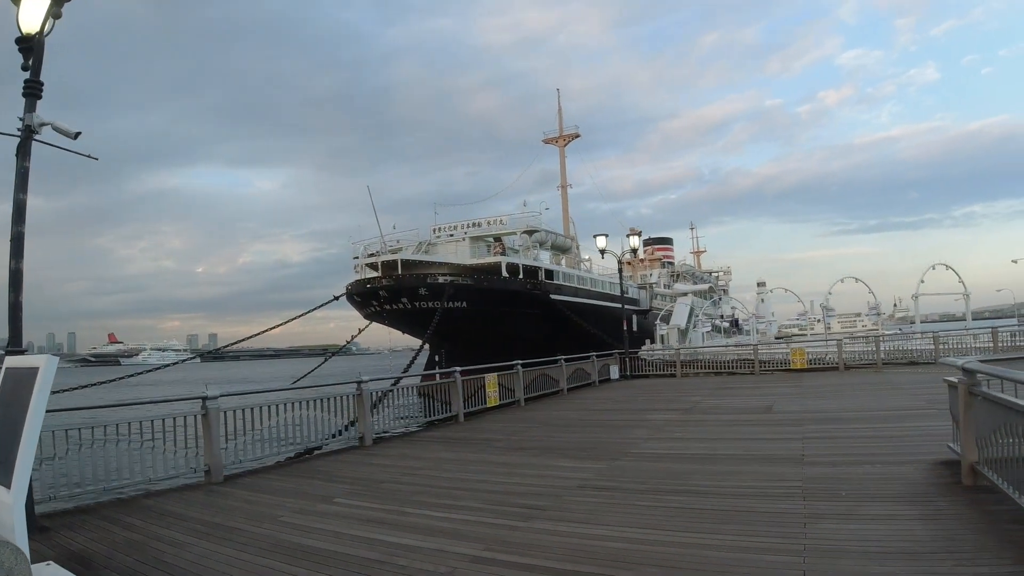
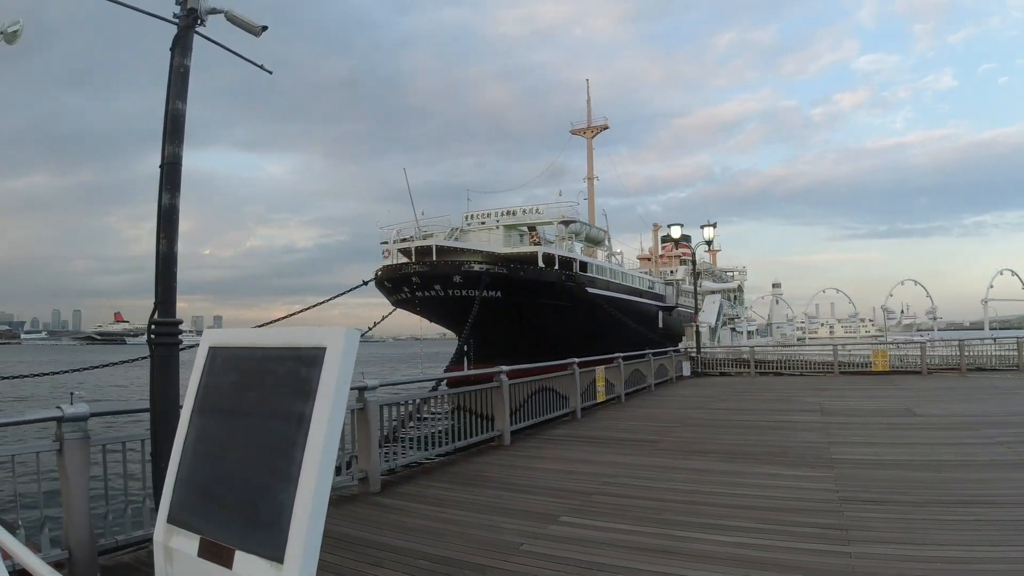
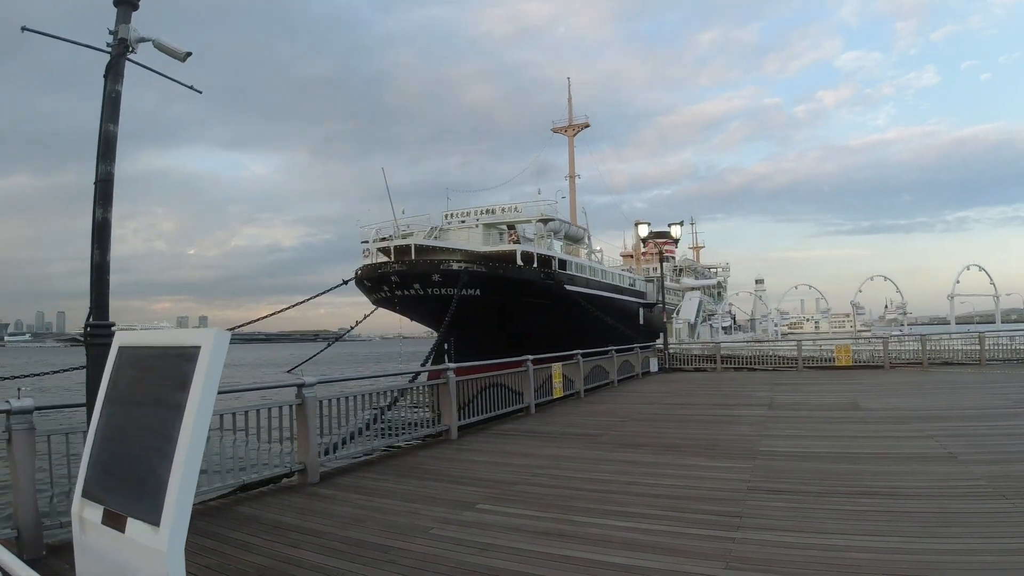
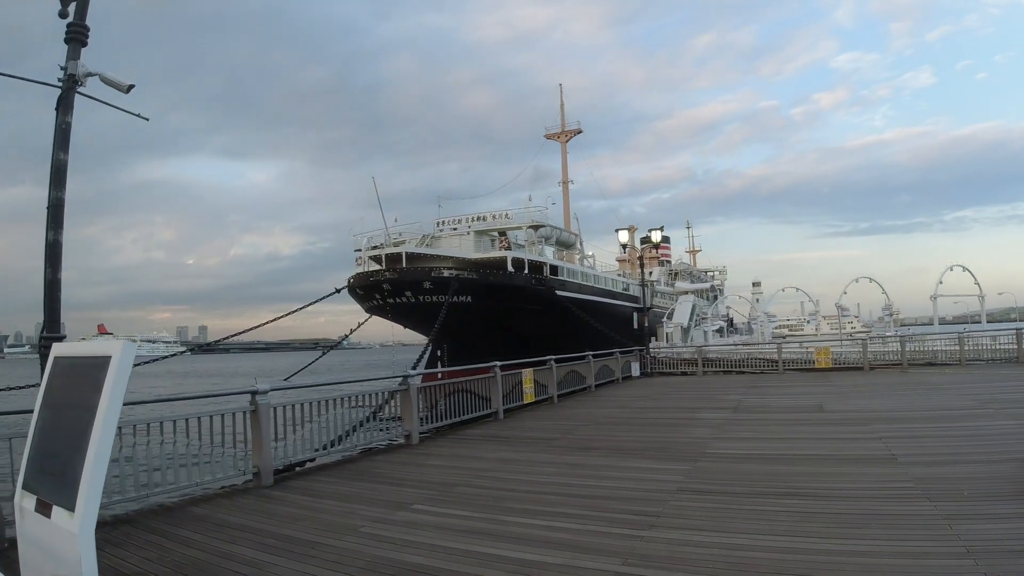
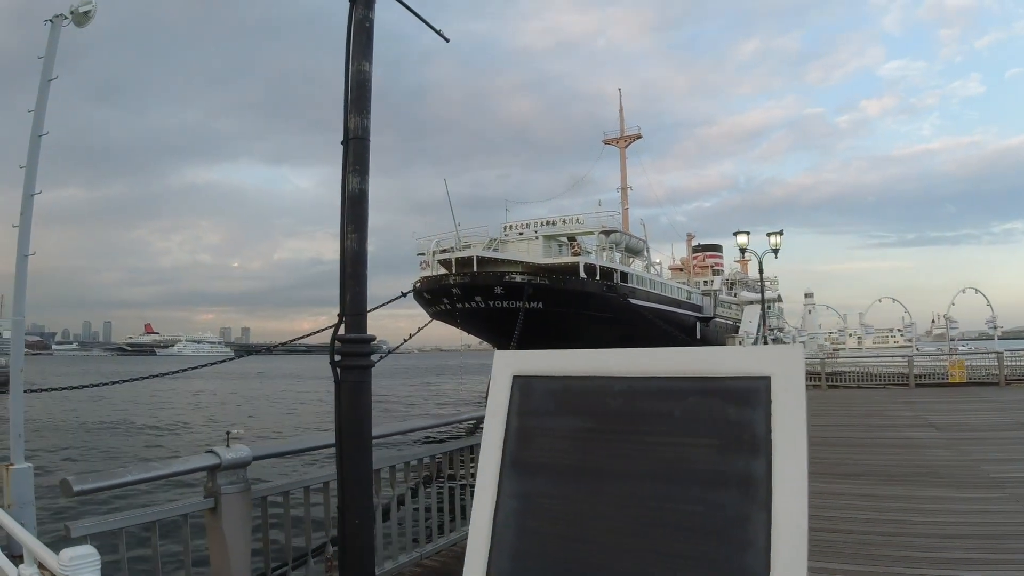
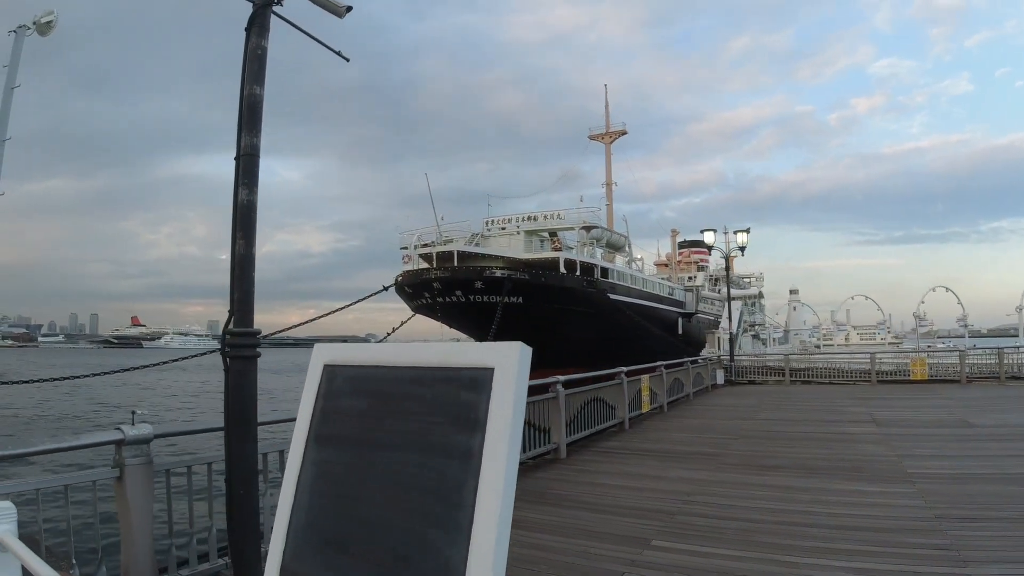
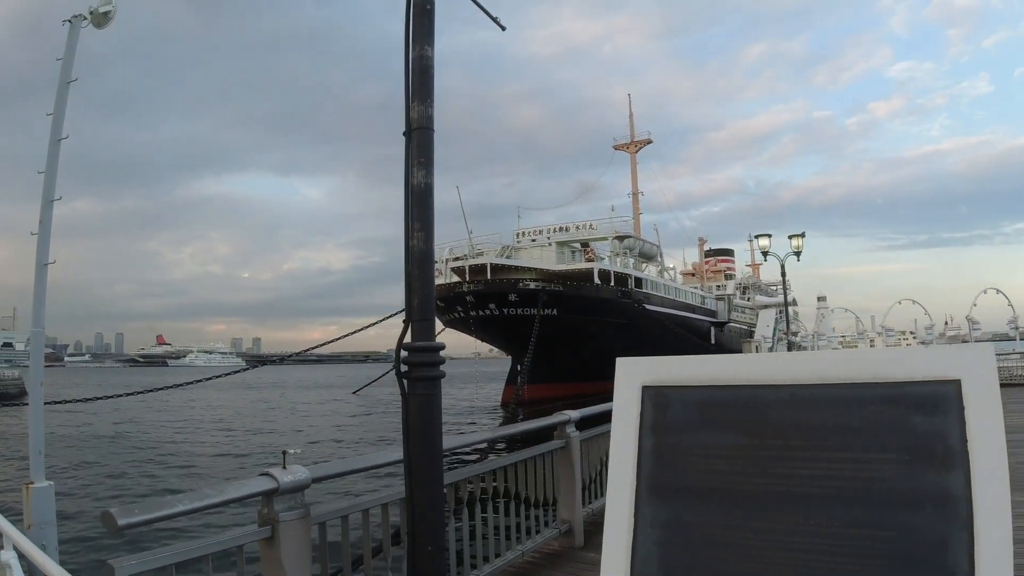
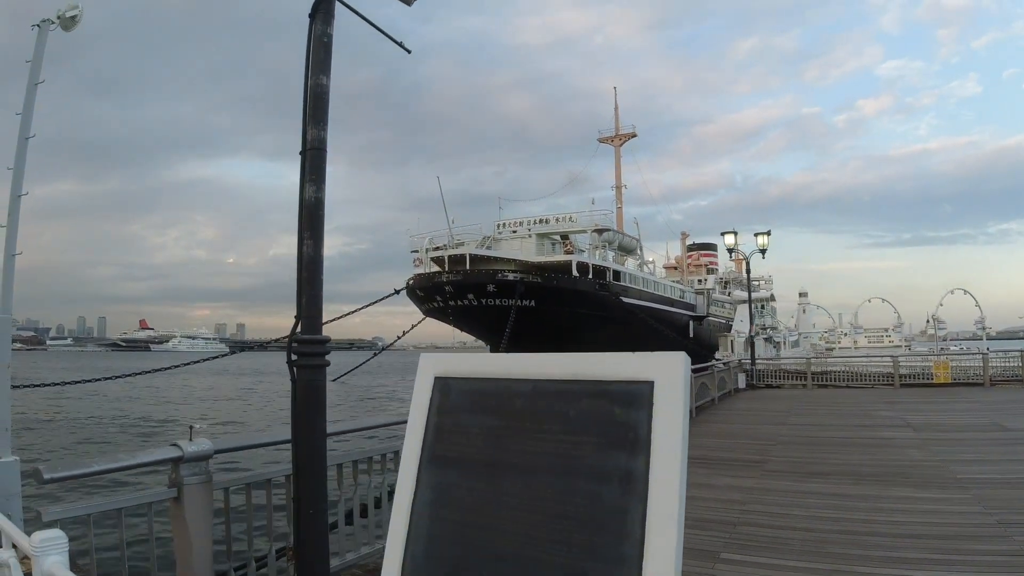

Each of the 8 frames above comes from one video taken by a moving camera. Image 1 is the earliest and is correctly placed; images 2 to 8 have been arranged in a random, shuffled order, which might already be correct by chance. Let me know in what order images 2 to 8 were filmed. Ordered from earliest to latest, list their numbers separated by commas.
4, 3, 2, 6, 8, 5, 7
